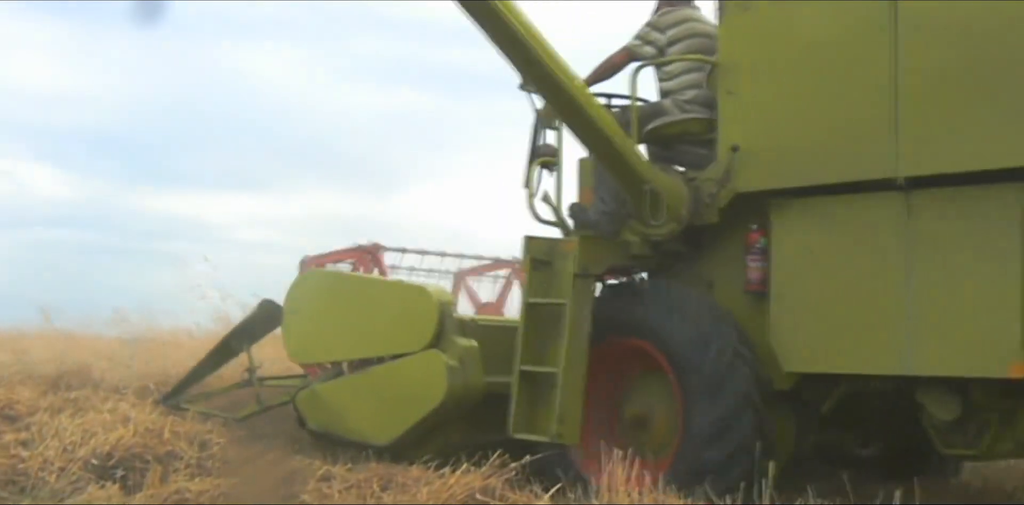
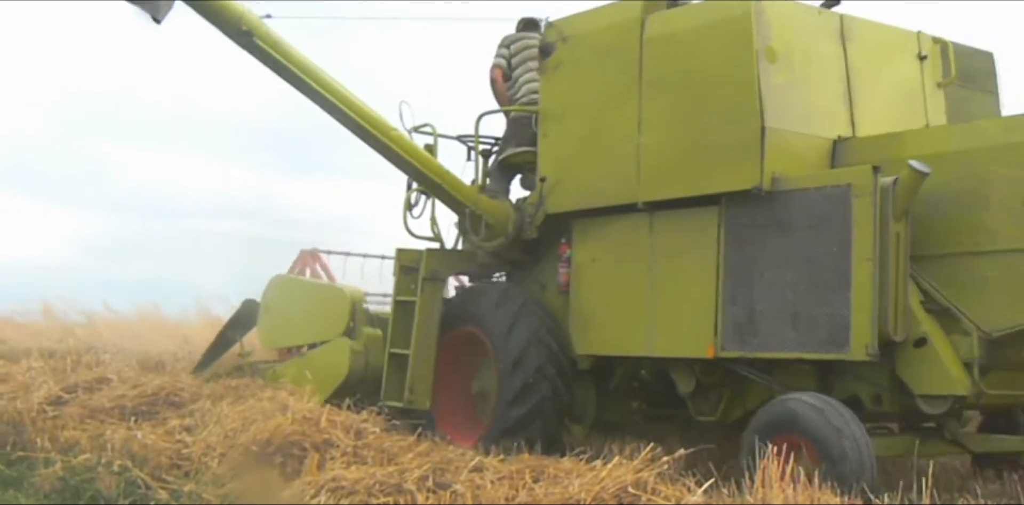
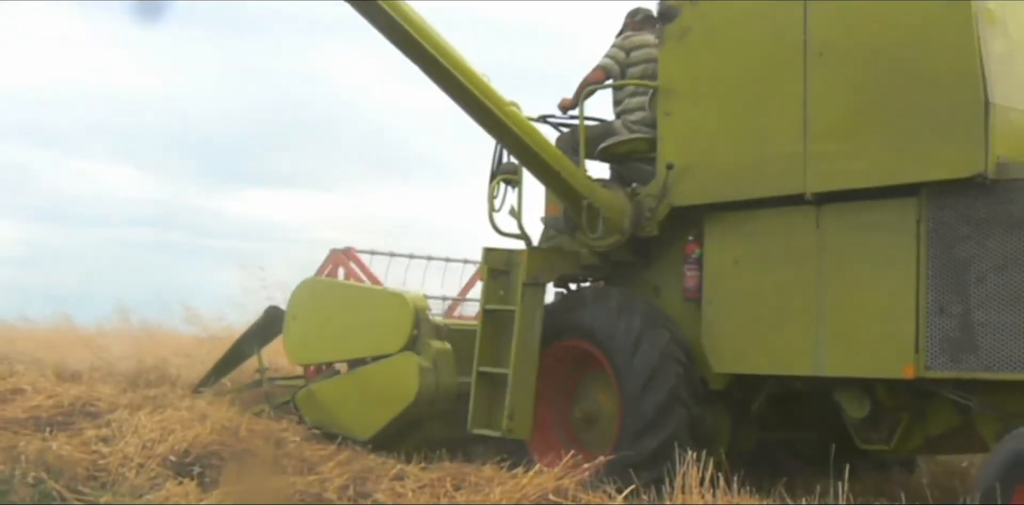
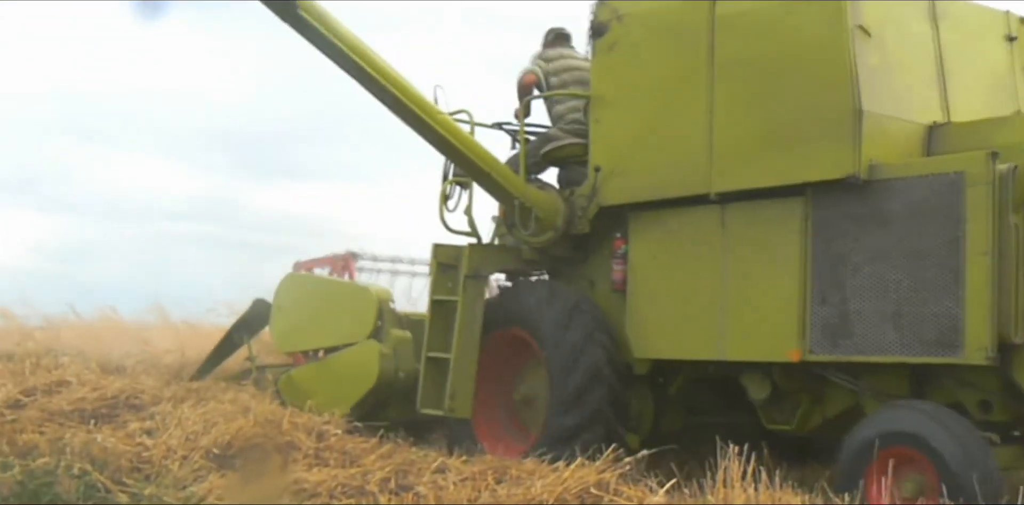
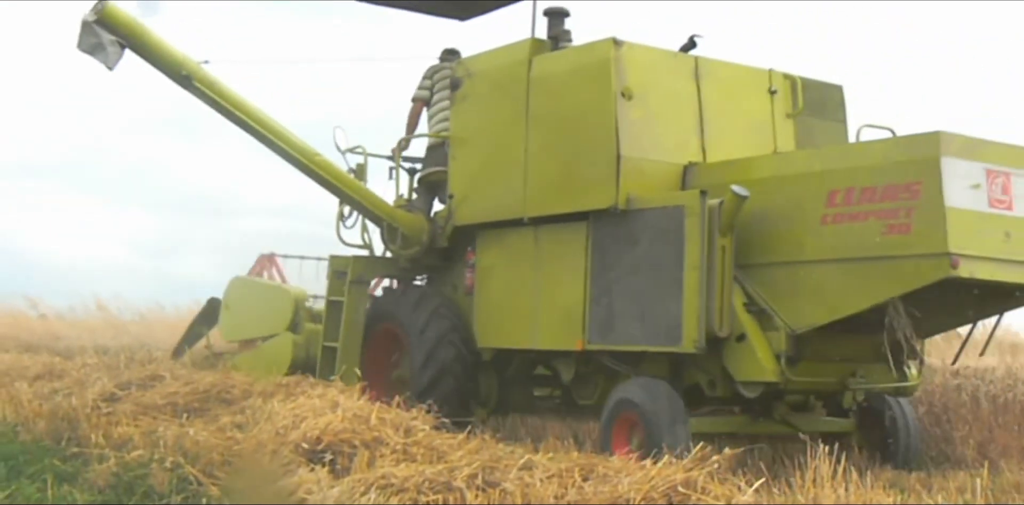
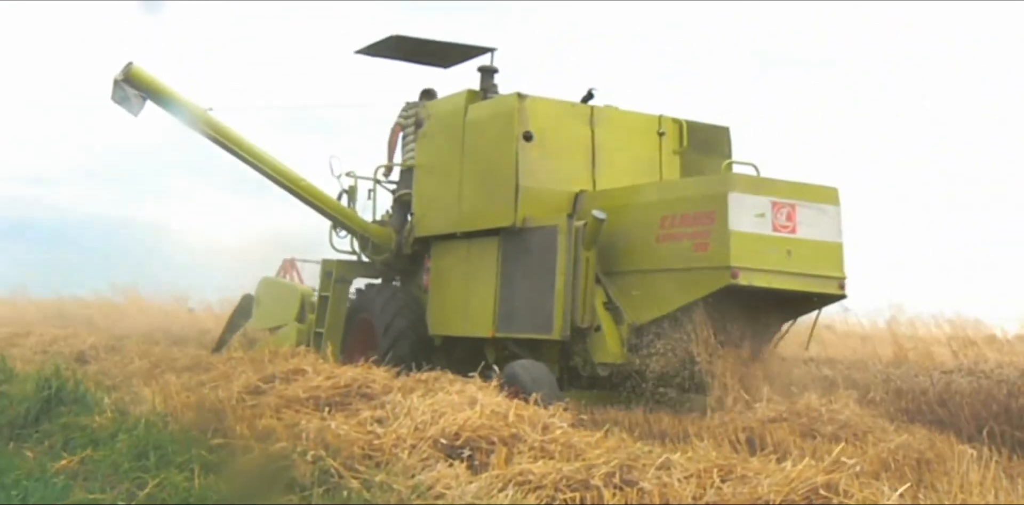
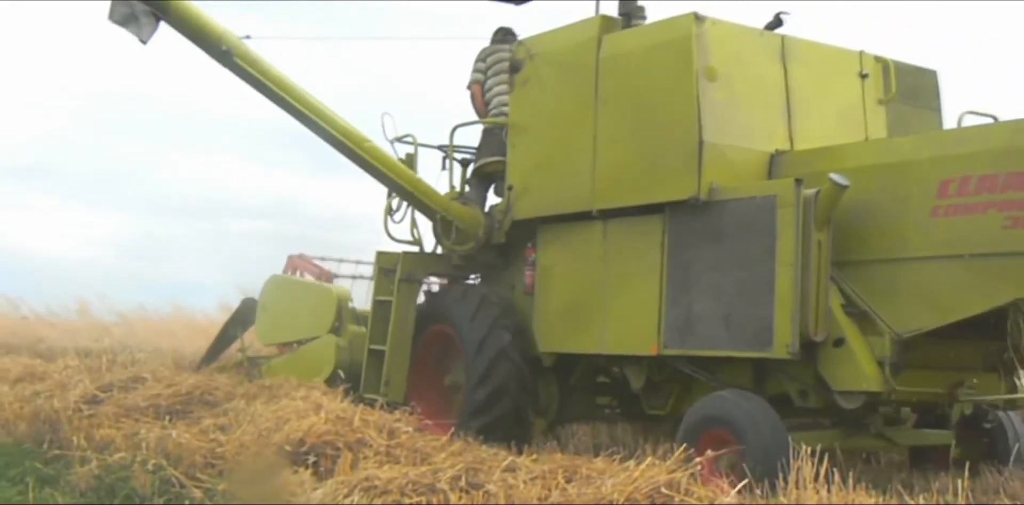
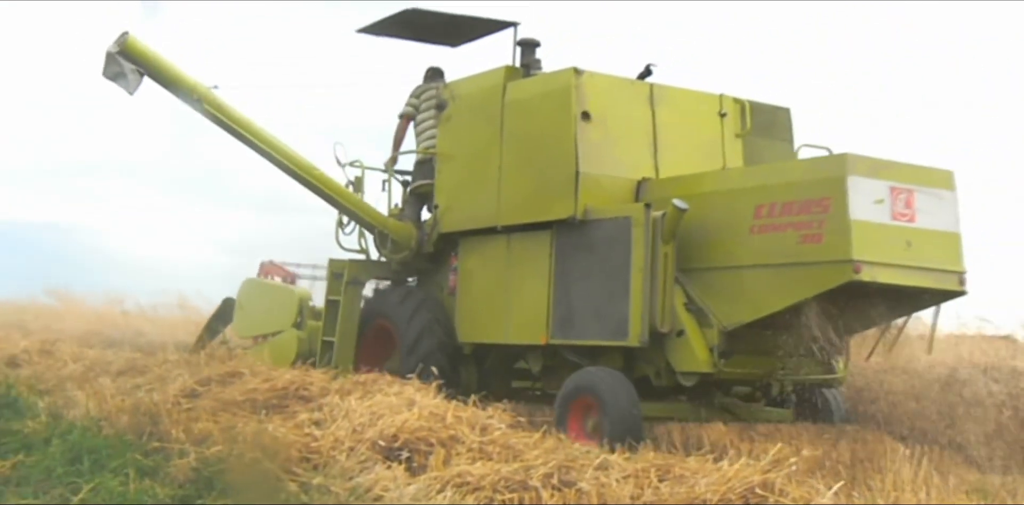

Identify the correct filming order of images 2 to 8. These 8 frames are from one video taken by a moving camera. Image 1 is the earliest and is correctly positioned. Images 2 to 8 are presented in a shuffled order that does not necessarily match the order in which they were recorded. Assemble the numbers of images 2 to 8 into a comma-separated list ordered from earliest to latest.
3, 4, 2, 7, 5, 8, 6
